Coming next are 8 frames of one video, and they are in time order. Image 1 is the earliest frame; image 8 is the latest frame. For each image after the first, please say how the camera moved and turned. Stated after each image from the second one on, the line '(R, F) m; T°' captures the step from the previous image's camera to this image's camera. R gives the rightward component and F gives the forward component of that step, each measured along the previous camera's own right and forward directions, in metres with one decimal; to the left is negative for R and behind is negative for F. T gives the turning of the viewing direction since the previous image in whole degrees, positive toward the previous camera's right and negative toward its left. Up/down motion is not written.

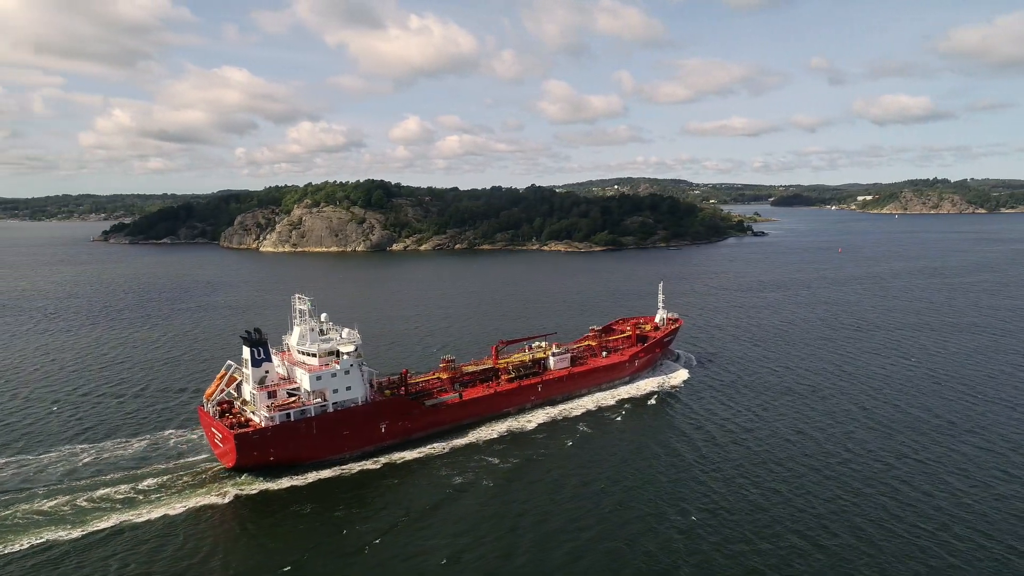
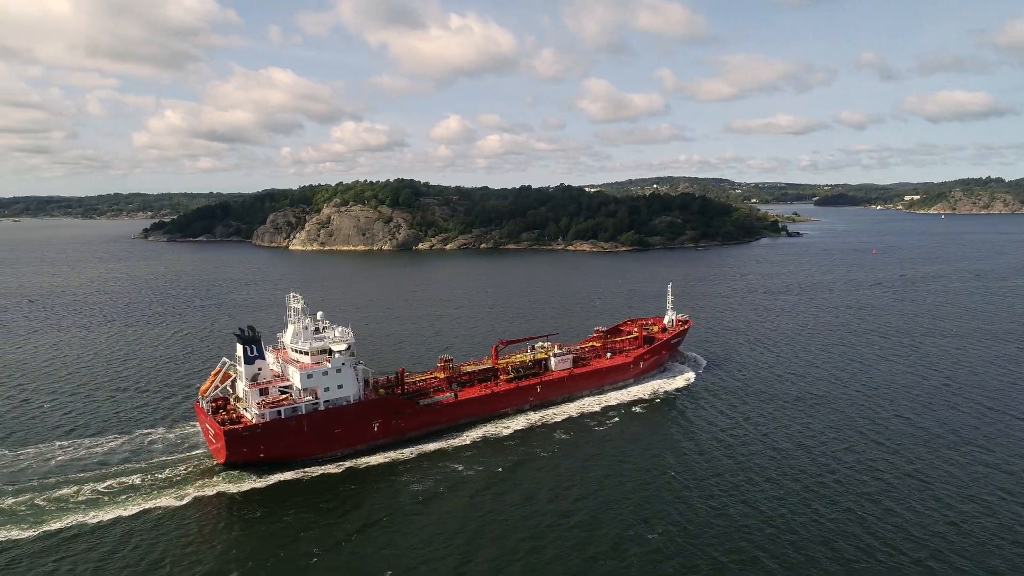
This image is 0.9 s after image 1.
(+2.4, +0.4) m; -4°
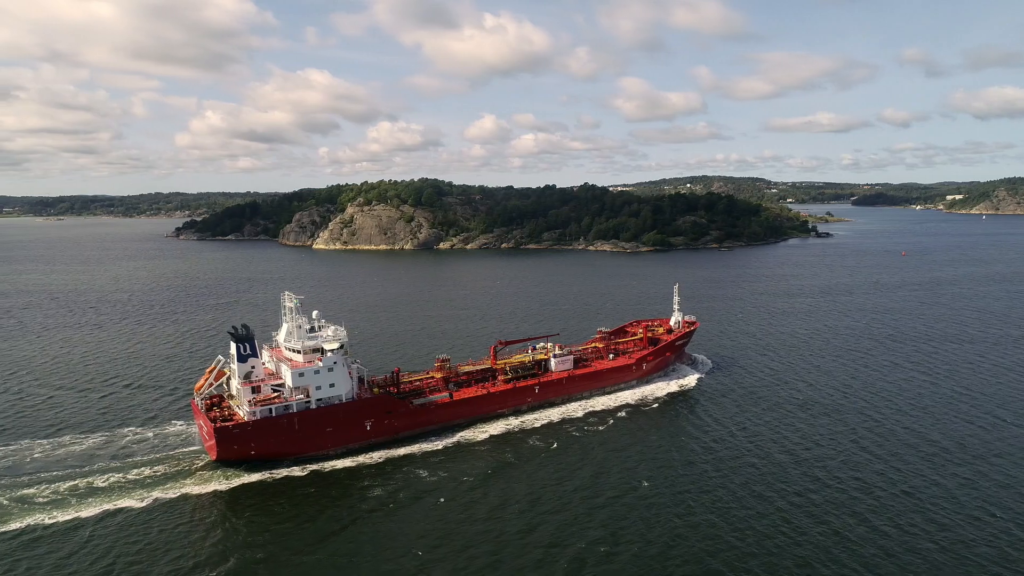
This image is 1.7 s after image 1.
(+2.1, +0.3) m; -3°
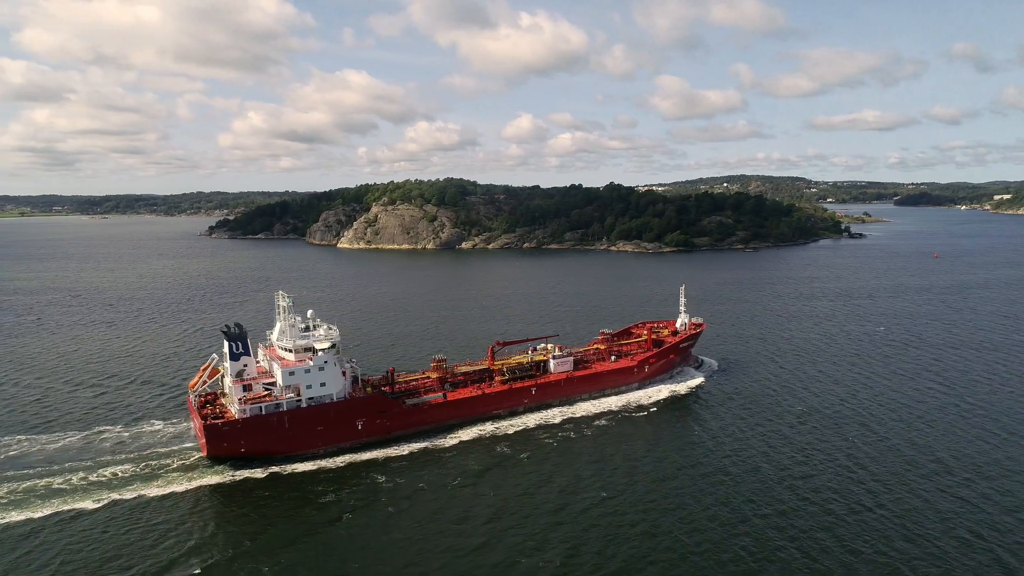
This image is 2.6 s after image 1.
(+2.3, +0.4) m; -3°
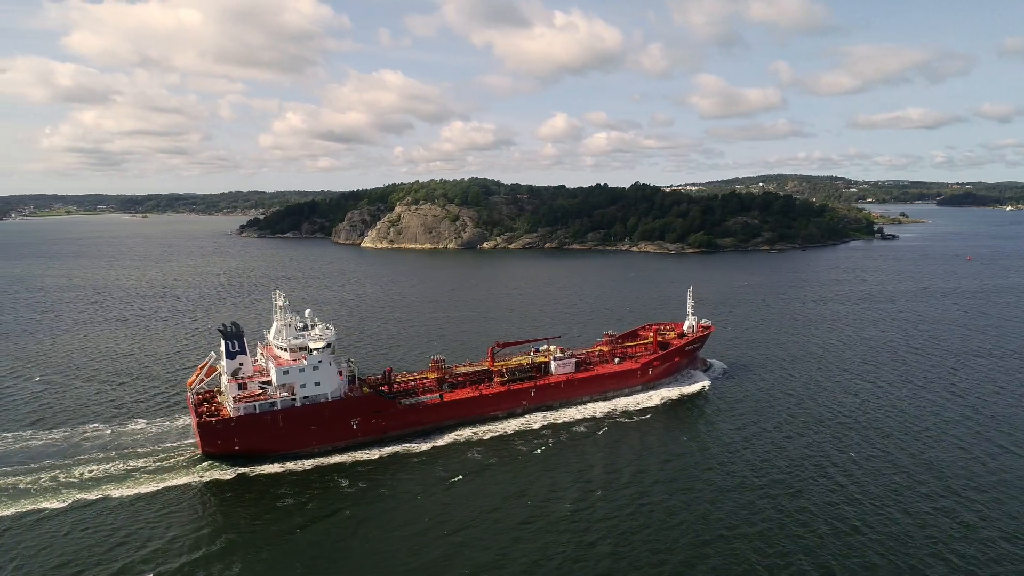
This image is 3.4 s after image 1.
(+2.1, +0.3) m; -3°
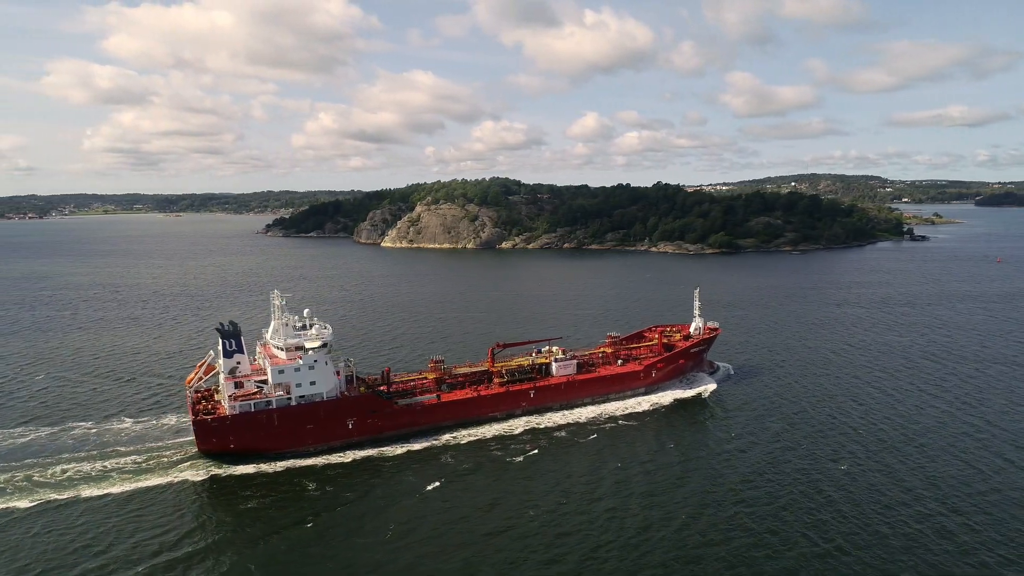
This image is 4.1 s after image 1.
(+1.7, +0.3) m; -3°
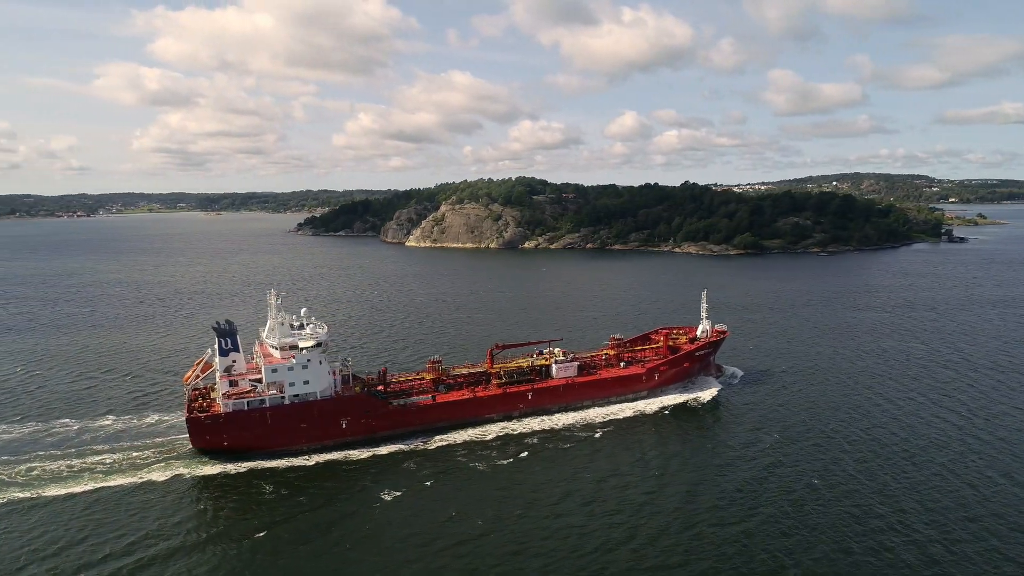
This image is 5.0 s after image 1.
(+2.3, +0.4) m; -3°
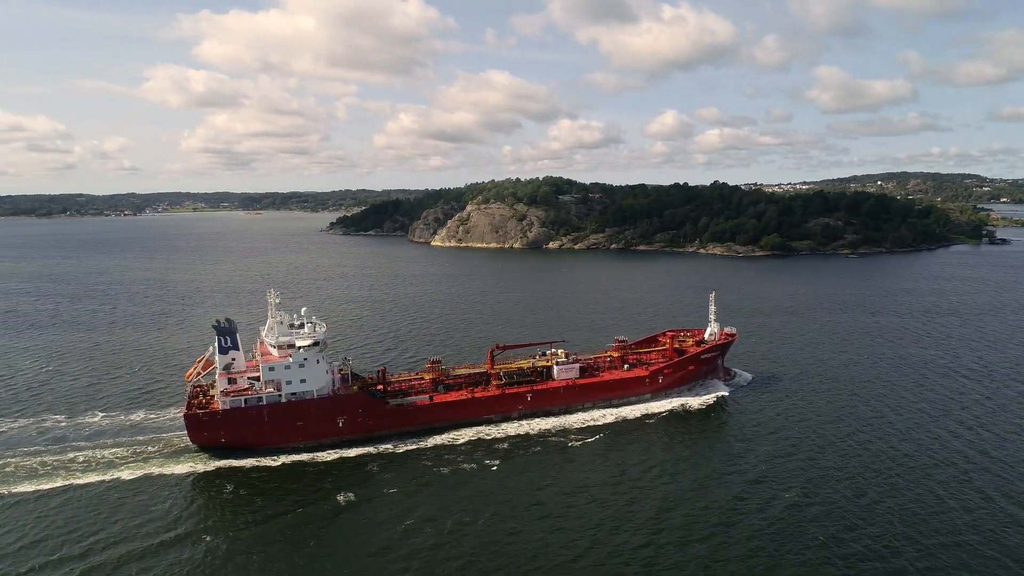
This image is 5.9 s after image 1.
(+2.2, +0.3) m; -3°
